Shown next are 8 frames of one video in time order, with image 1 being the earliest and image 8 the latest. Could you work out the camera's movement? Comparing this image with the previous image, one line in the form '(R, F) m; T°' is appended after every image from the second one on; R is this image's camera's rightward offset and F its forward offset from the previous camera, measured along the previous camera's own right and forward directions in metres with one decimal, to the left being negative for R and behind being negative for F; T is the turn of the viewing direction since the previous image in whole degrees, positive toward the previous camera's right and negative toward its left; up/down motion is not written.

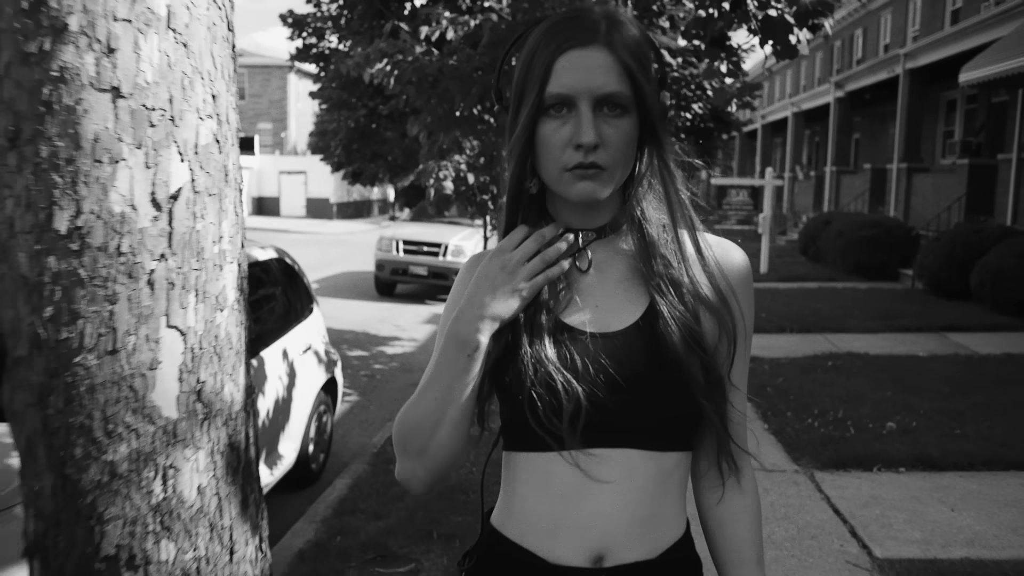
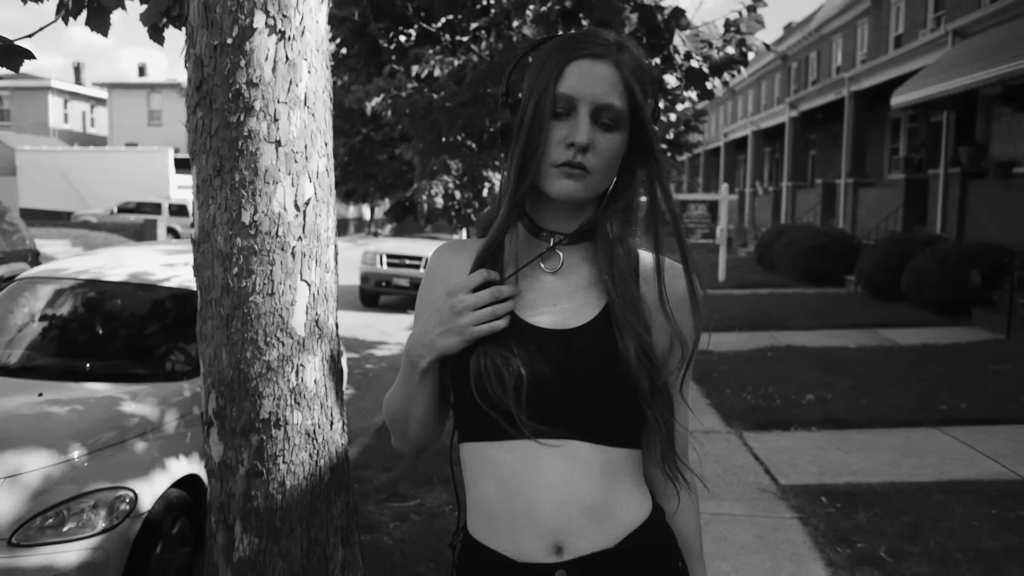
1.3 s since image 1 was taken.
(-0.1, -1.2) m; +2°
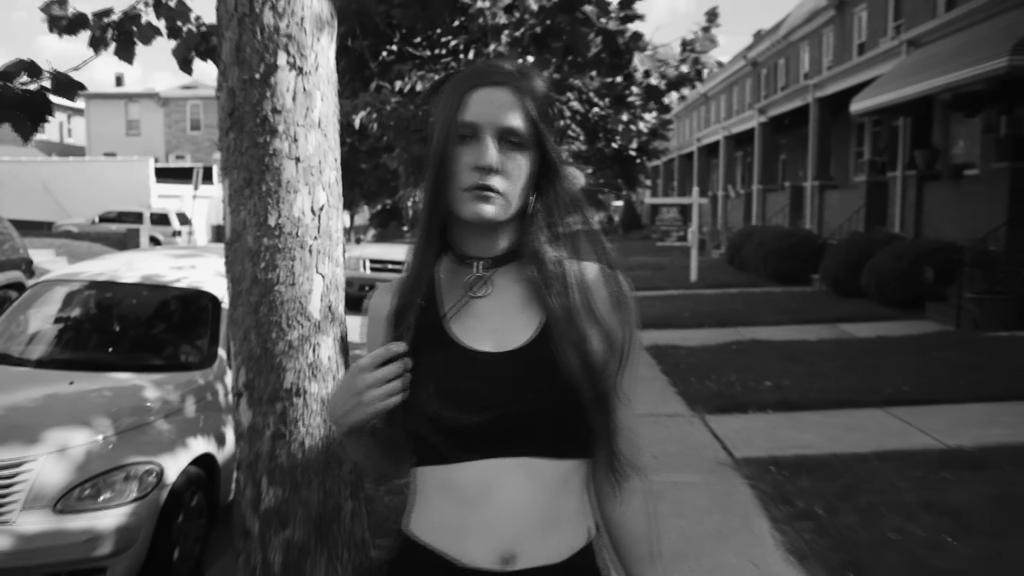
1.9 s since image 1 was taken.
(0.0, -0.6) m; +1°
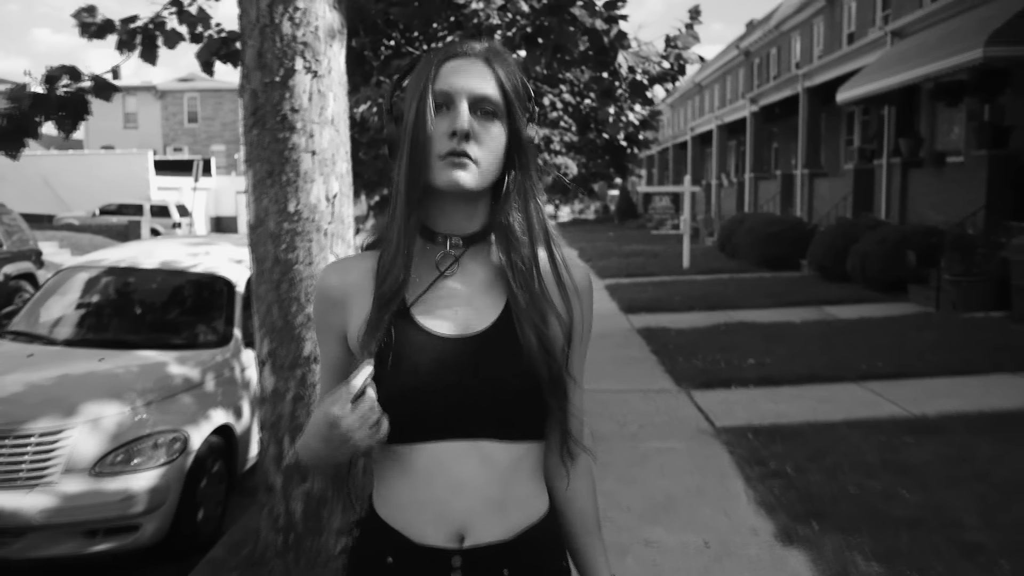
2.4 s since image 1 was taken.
(0.0, -0.4) m; 0°
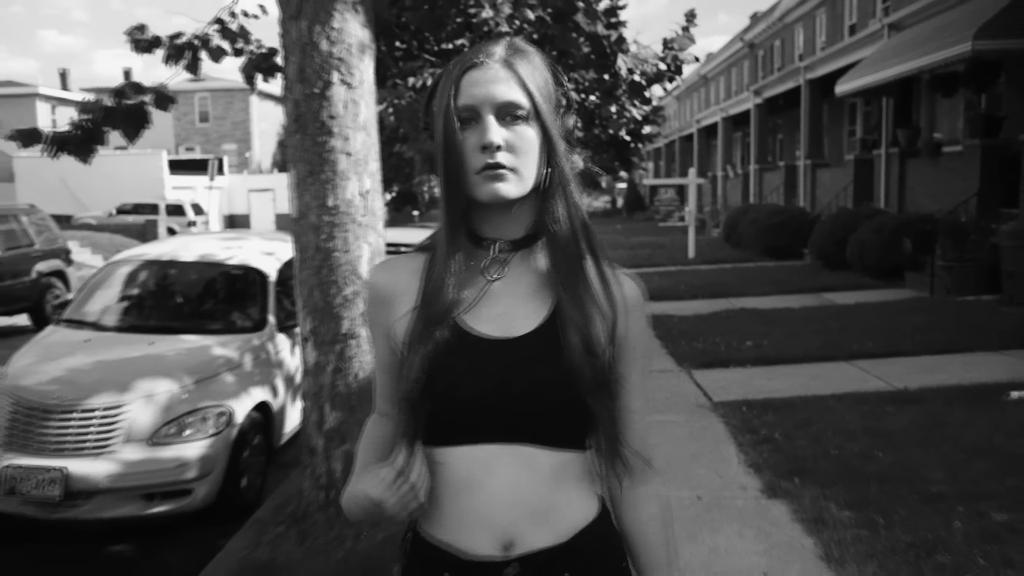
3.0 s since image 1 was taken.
(0.0, -0.5) m; -1°
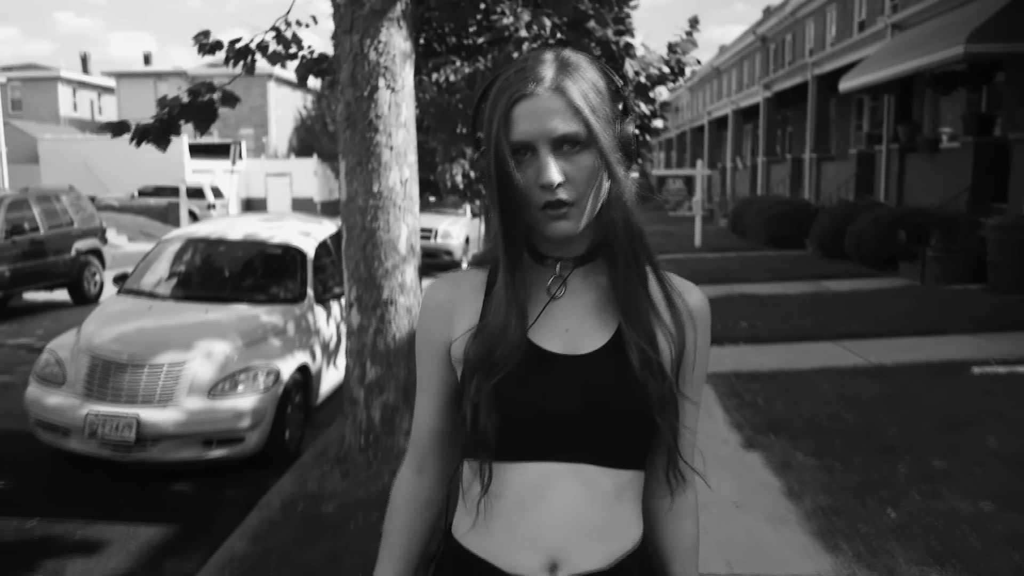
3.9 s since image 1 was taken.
(0.0, -0.7) m; -1°
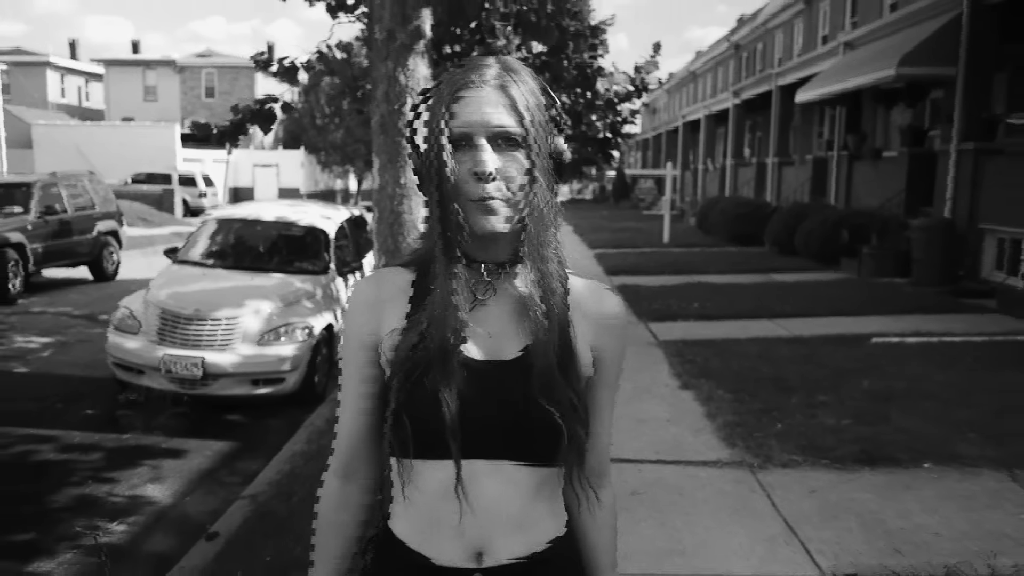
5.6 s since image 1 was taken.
(-0.1, -1.5) m; +2°
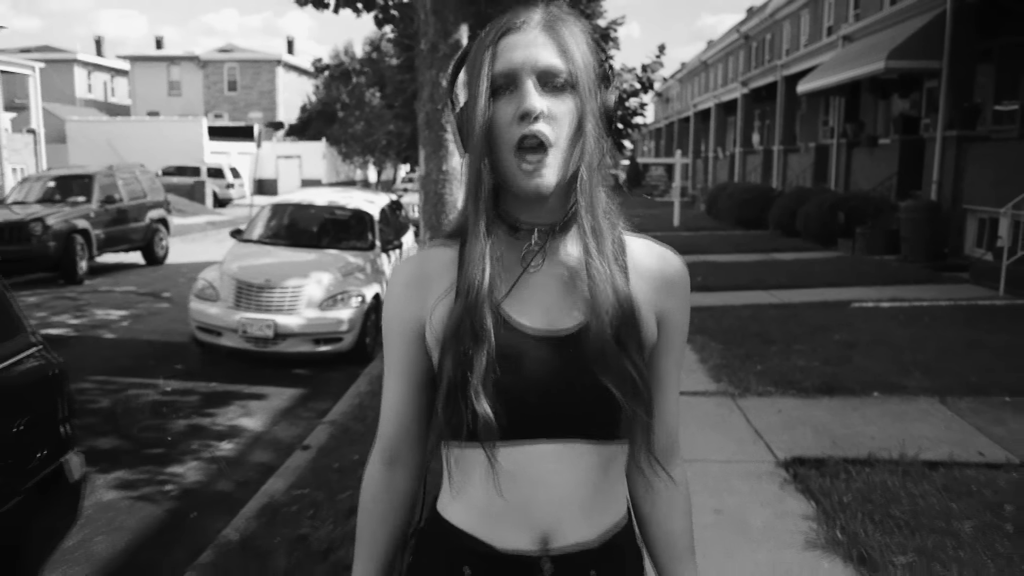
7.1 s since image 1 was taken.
(-0.1, -1.3) m; -1°
